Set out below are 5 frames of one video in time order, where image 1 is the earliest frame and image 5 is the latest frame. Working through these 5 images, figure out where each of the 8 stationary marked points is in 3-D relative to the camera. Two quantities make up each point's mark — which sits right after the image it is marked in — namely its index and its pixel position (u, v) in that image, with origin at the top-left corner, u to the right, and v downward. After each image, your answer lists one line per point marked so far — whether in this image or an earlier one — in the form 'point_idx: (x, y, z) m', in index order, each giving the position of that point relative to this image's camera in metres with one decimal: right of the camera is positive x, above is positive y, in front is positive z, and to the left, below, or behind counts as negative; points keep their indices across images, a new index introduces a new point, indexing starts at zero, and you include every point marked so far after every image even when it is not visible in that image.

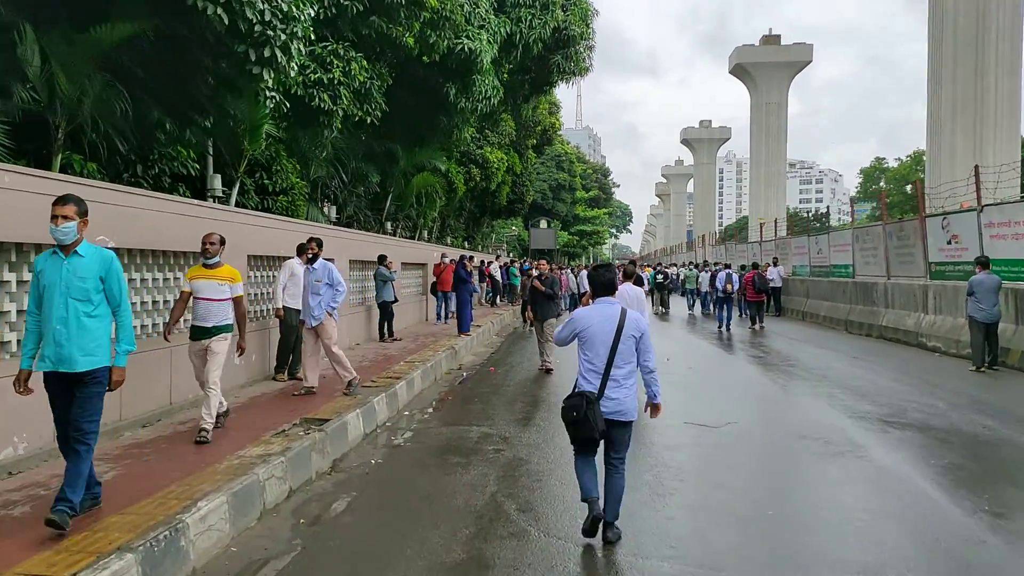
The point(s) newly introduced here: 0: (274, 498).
0: (-1.7, -1.5, +5.6) m
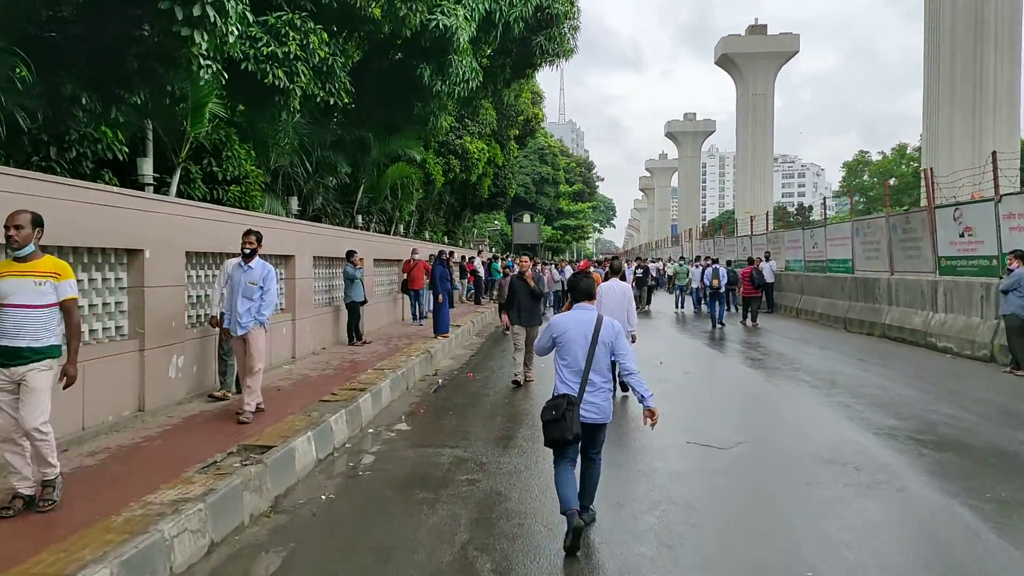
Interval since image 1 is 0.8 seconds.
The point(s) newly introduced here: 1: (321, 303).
0: (-1.8, -1.5, +4.4) m
1: (-3.1, -0.2, +12.7) m
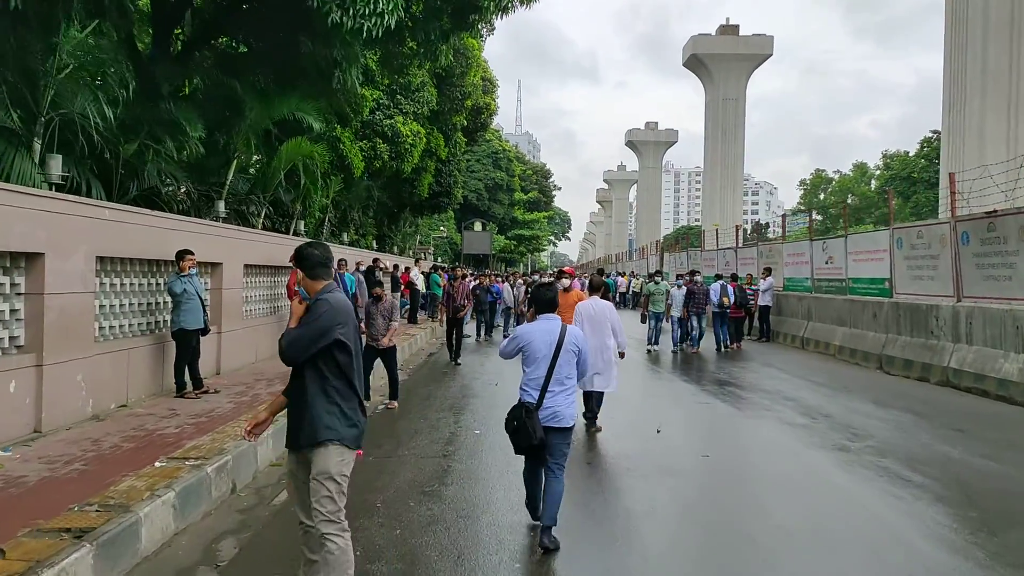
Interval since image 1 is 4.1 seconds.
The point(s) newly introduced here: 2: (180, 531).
0: (-2.2, -1.6, -0.2) m
1: (-3.9, -0.4, +8.0) m
2: (-2.1, -1.6, +5.1) m
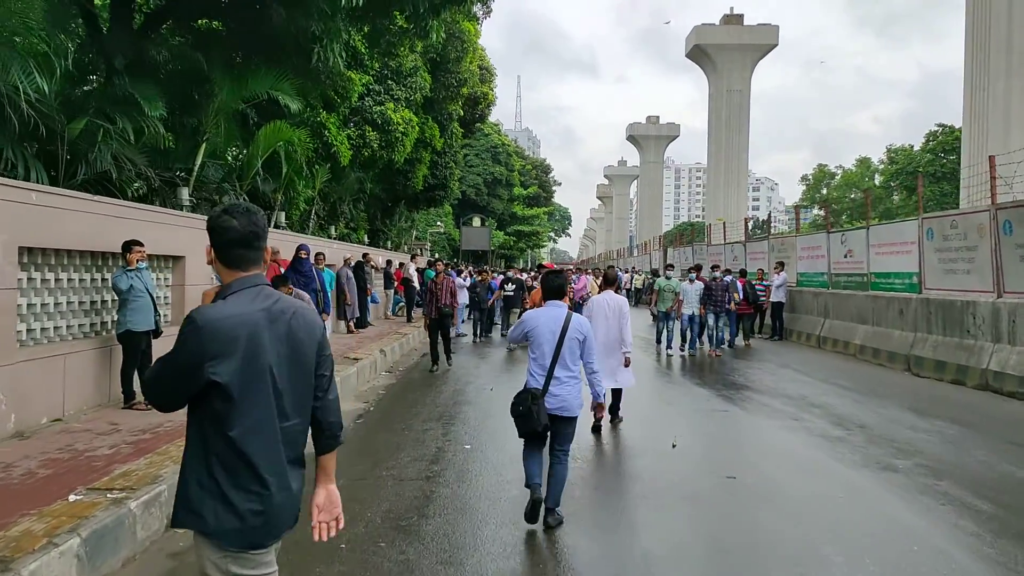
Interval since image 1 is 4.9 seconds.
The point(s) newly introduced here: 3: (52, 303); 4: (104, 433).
0: (-2.2, -1.6, -1.3) m
1: (-3.9, -0.4, +7.0) m
2: (-2.2, -1.5, +4.1) m
3: (-3.9, -0.1, +6.8) m
4: (-3.3, -1.2, +6.4) m
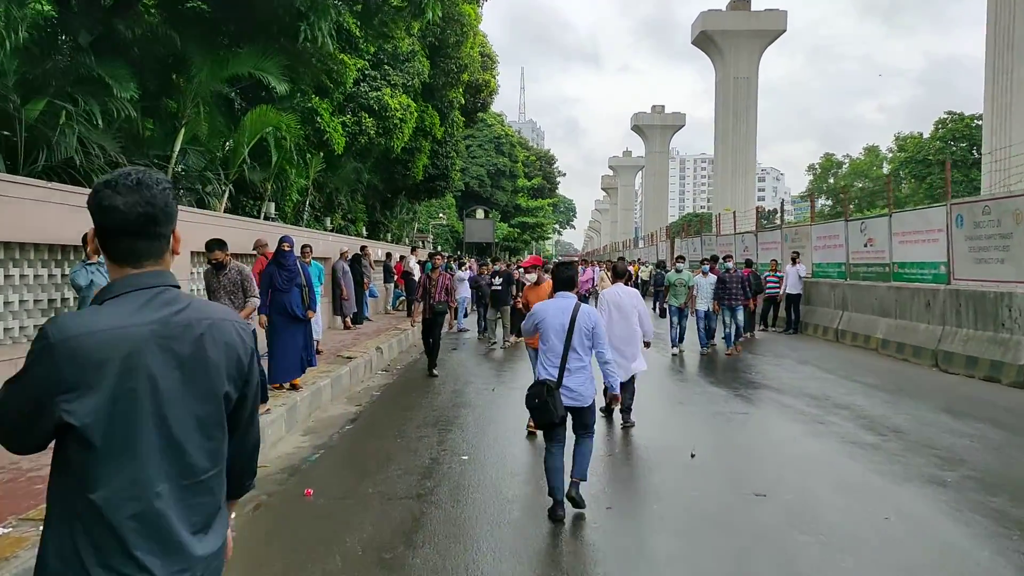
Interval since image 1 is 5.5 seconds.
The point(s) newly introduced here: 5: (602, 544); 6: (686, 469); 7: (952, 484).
0: (-2.3, -1.6, -1.9) m
1: (-3.9, -0.4, +6.3) m
2: (-2.2, -1.5, +3.4) m
3: (-3.9, -0.1, +6.1) m
4: (-3.3, -1.1, +5.7) m
5: (+0.5, -1.5, +4.8) m
6: (+1.4, -1.4, +6.4) m
7: (+3.2, -1.4, +5.8) m
